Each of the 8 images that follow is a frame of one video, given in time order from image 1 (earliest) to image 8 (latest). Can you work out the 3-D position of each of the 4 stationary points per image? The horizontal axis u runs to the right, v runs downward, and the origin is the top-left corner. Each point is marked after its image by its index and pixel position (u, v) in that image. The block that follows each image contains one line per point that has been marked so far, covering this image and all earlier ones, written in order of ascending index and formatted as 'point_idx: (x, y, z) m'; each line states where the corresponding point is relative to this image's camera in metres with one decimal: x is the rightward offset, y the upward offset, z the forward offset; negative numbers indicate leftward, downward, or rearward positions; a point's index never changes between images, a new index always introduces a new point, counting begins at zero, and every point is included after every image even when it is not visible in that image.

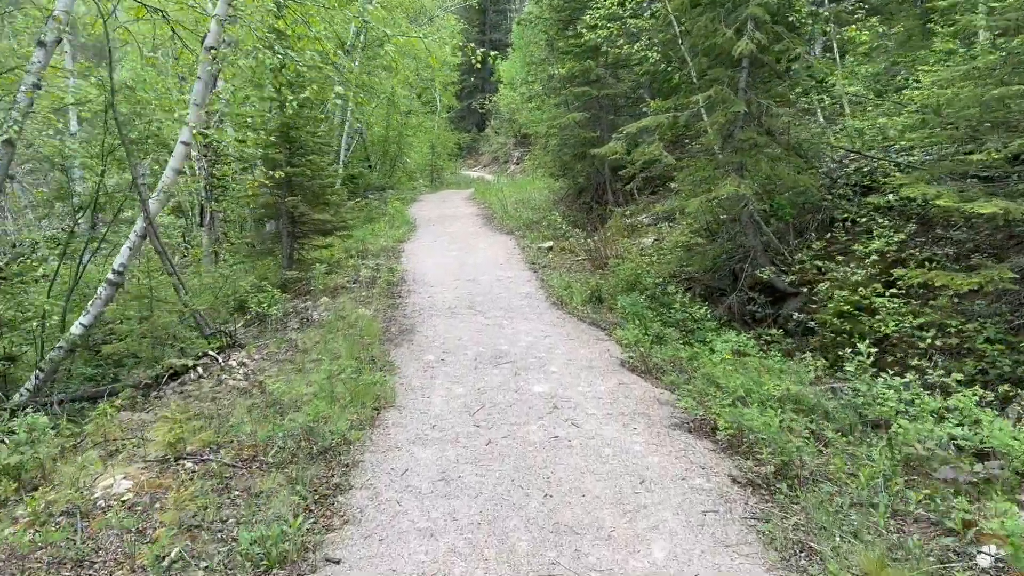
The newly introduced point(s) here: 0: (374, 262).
0: (-2.3, +0.4, +13.1) m
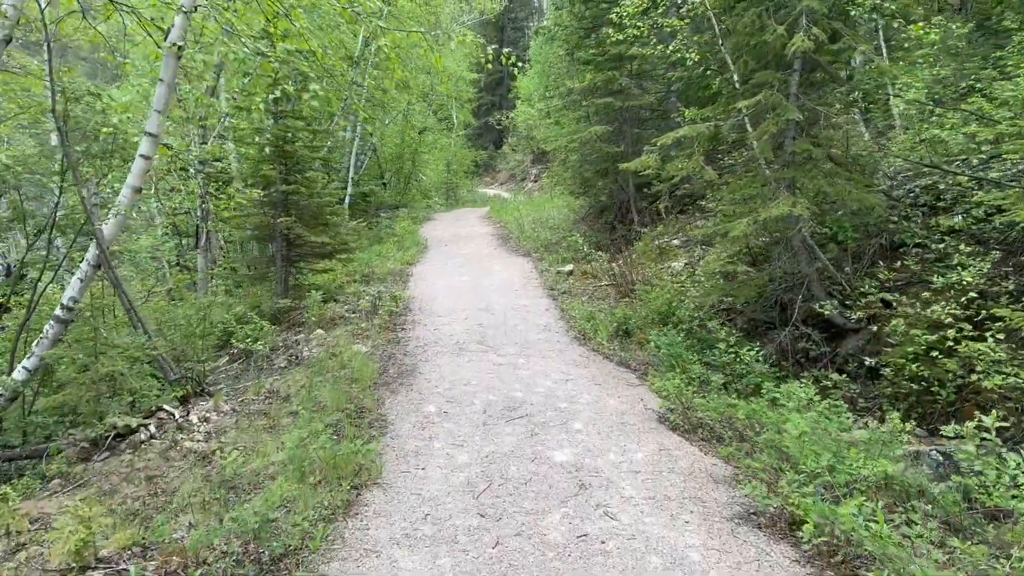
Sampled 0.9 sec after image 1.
0: (-2.0, 0.0, +12.0) m
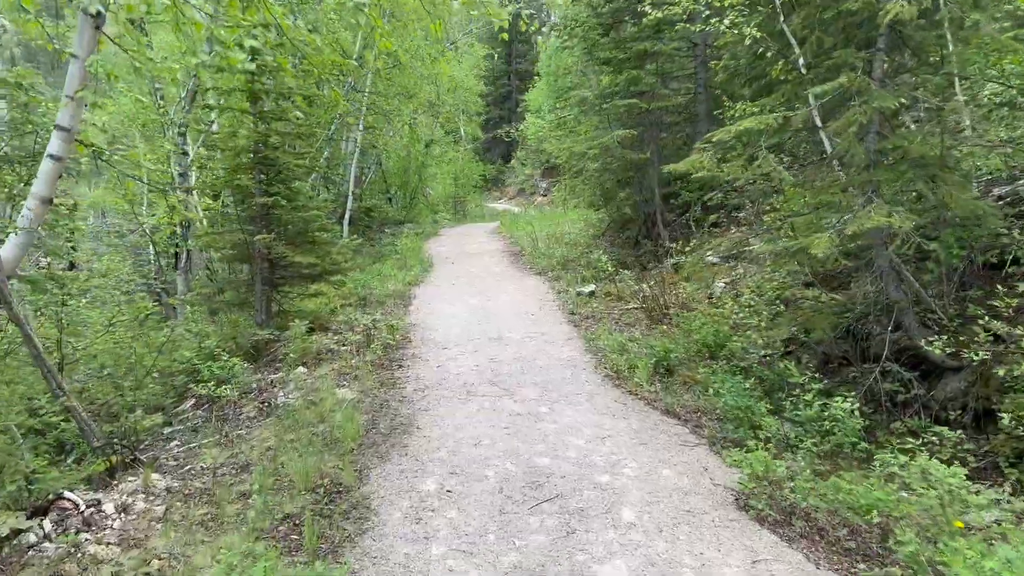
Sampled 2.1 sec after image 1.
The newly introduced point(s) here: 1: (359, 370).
0: (-1.8, -0.4, +10.5) m
1: (-1.4, -0.8, +7.4) m
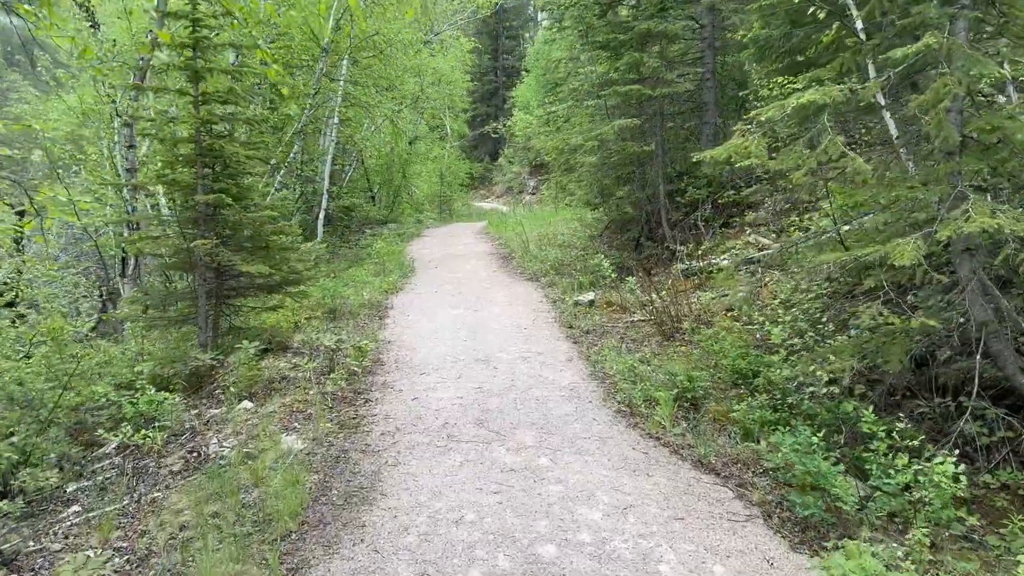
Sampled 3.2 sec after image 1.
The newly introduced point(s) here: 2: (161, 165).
0: (-1.9, -0.5, +9.1) m
1: (-1.5, -0.9, +6.0) m
2: (-3.3, +1.2, +7.6) m
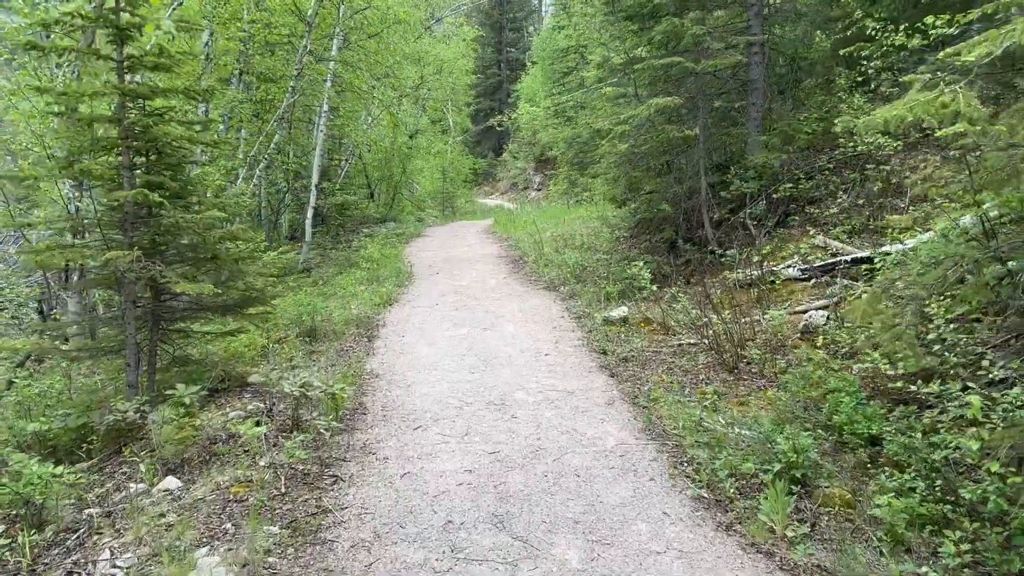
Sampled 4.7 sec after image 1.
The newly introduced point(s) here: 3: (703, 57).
0: (-1.7, -0.7, +7.3) m
1: (-1.3, -1.1, +4.2) m
2: (-3.1, +1.0, +5.7) m
3: (+2.4, +2.8, +9.8) m
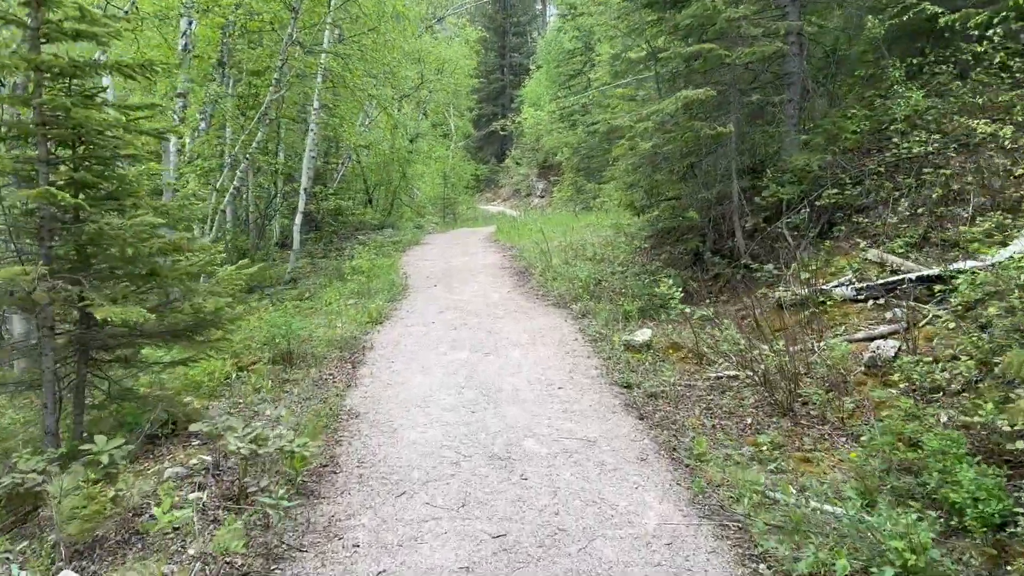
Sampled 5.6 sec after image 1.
0: (-1.7, -0.8, +6.1) m
1: (-1.3, -1.2, +3.0) m
2: (-3.1, +0.9, +4.6) m
3: (+2.4, +2.6, +8.7) m
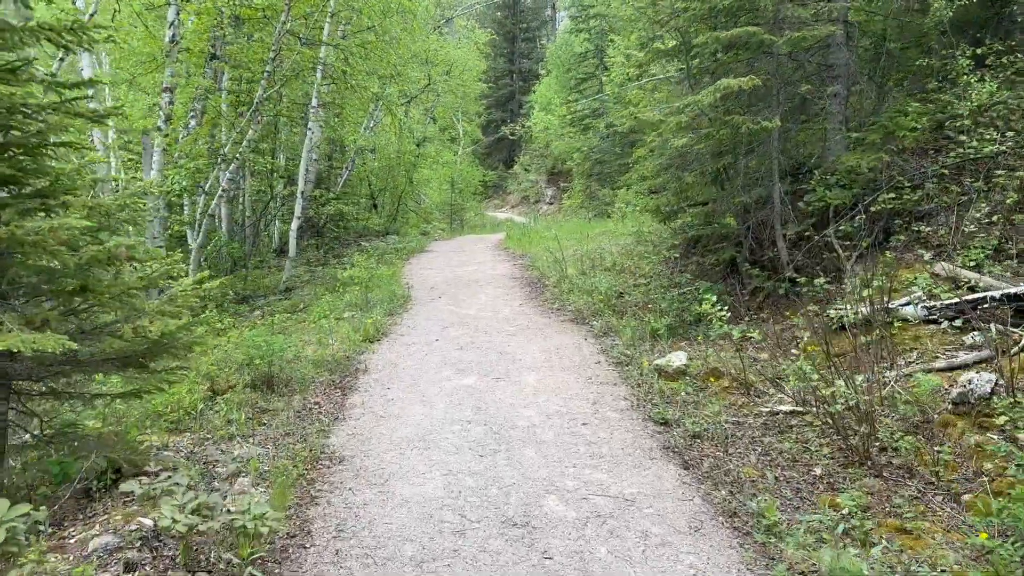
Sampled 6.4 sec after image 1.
0: (-1.6, -0.9, +5.2) m
1: (-1.2, -1.3, +2.0) m
2: (-3.0, +0.8, +3.6) m
3: (+2.6, +2.5, +7.7) m
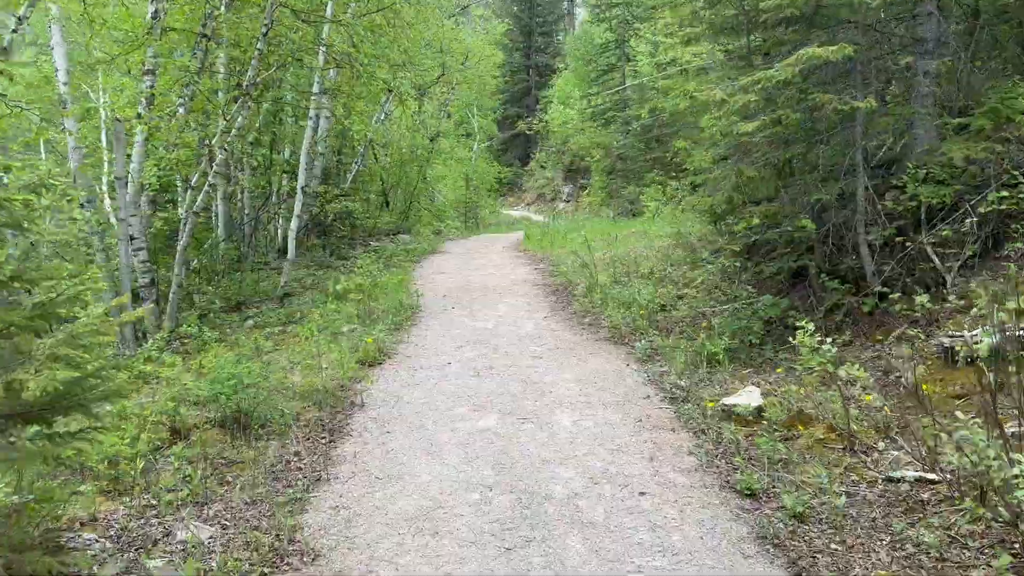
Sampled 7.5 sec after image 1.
0: (-1.4, -1.1, +3.9) m
1: (-1.1, -1.4, +0.8) m
2: (-2.8, +0.6, +2.4) m
3: (+2.8, +2.3, +6.3) m
